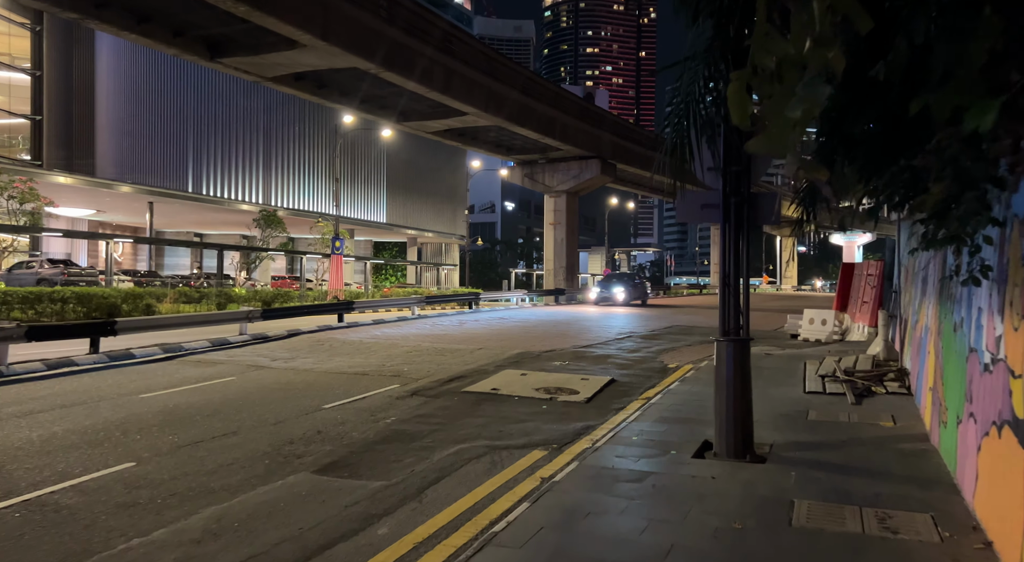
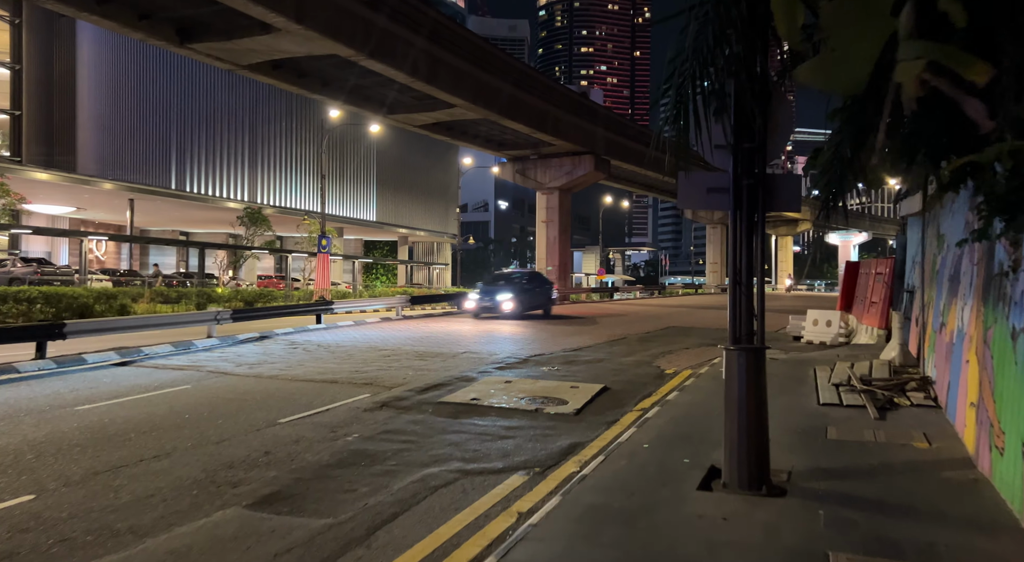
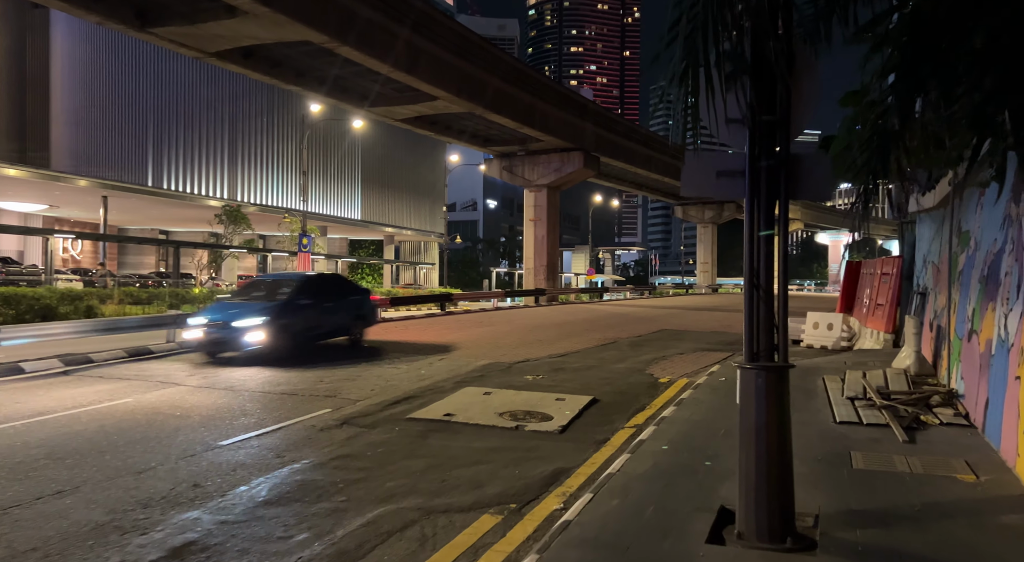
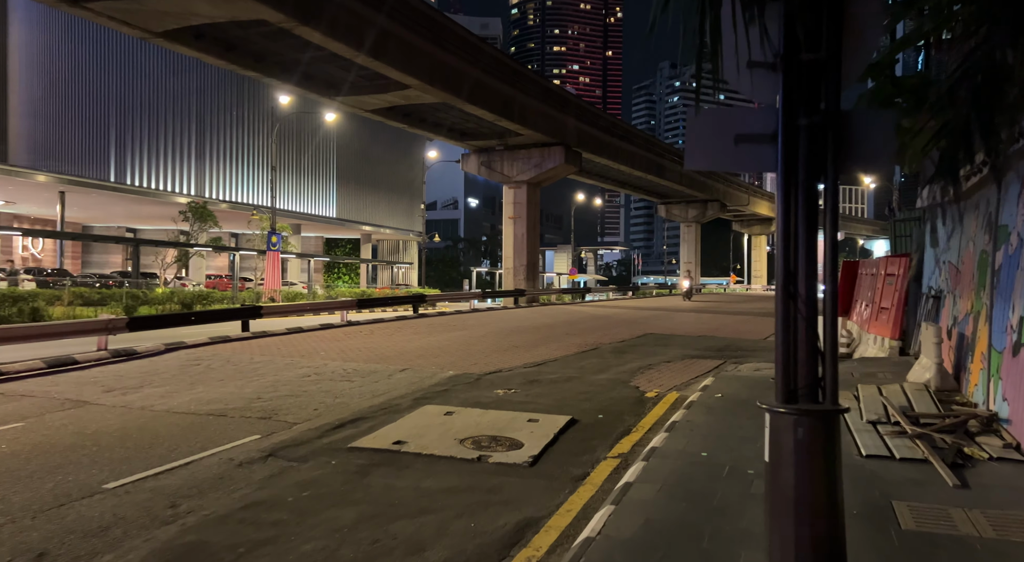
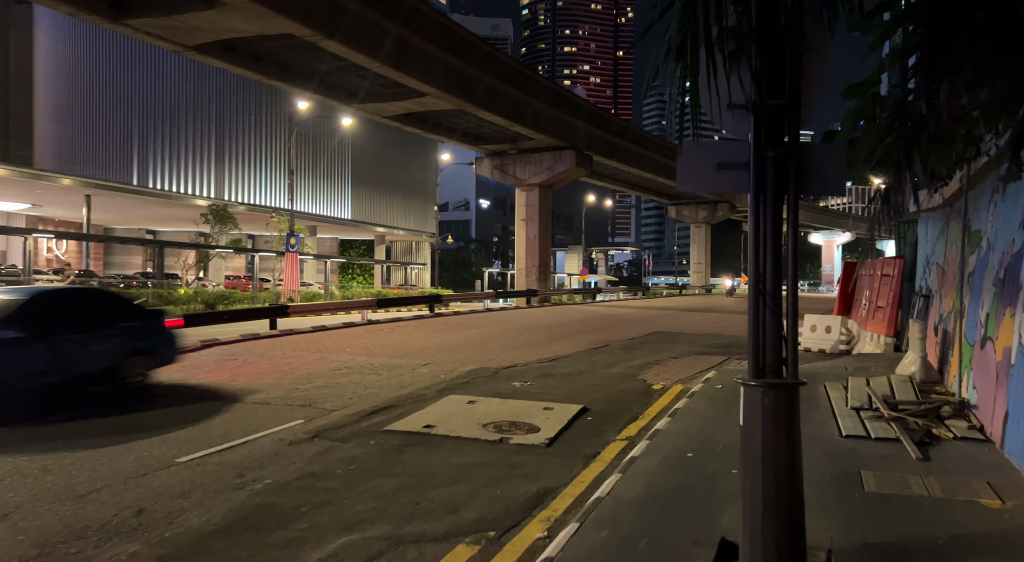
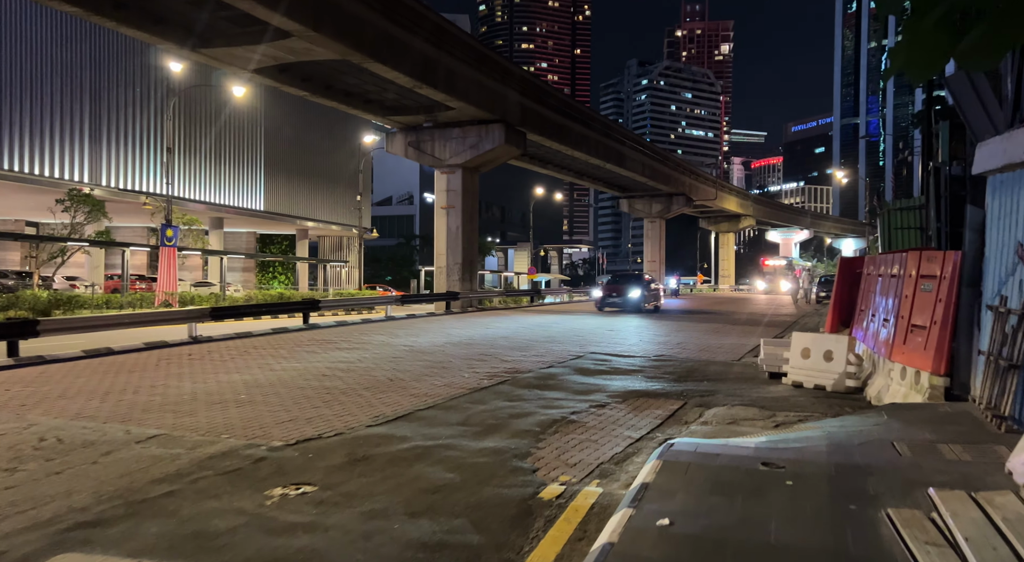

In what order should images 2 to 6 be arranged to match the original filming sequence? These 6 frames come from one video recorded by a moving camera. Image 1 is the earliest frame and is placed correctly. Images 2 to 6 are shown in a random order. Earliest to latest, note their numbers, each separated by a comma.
2, 3, 5, 4, 6
